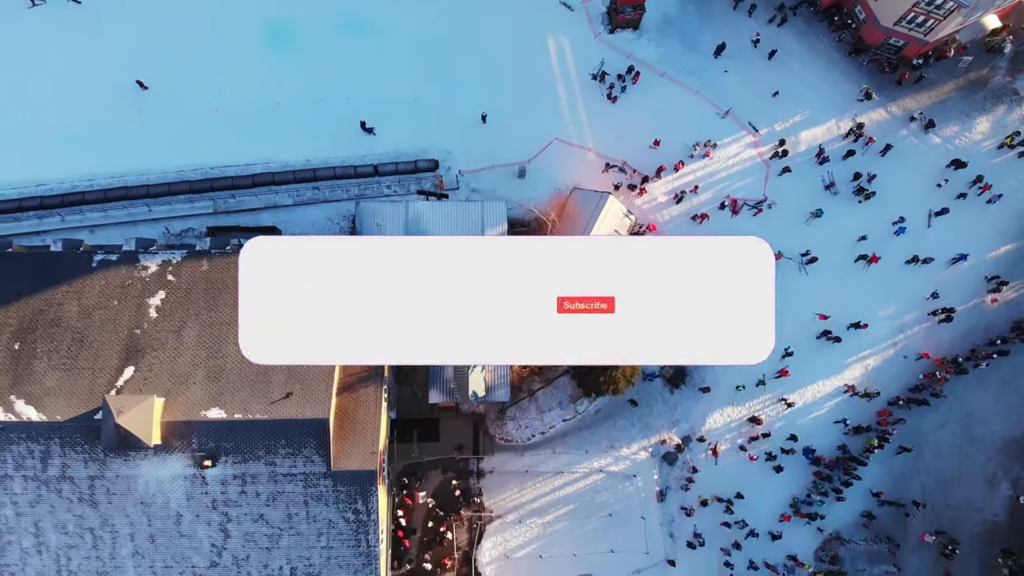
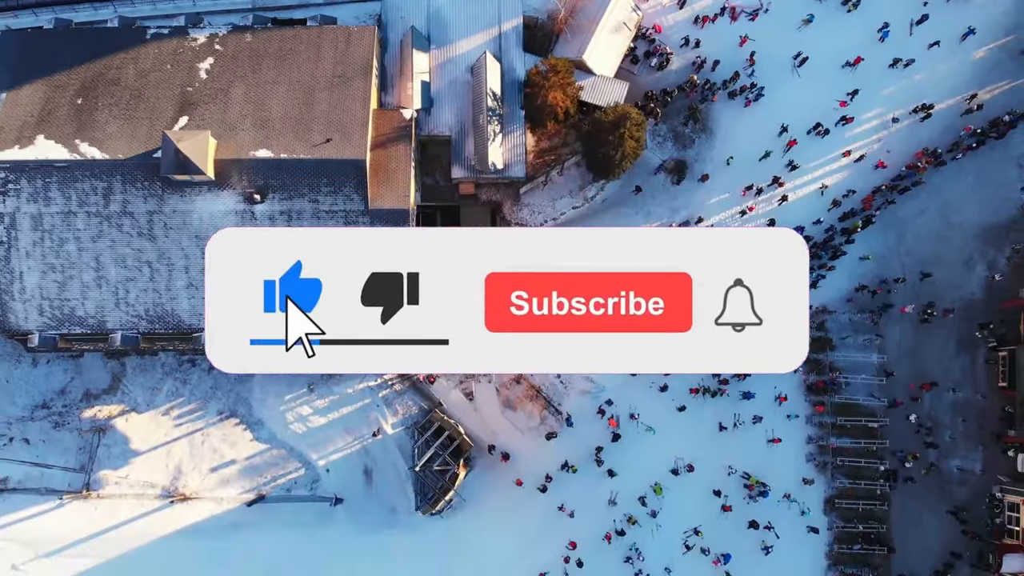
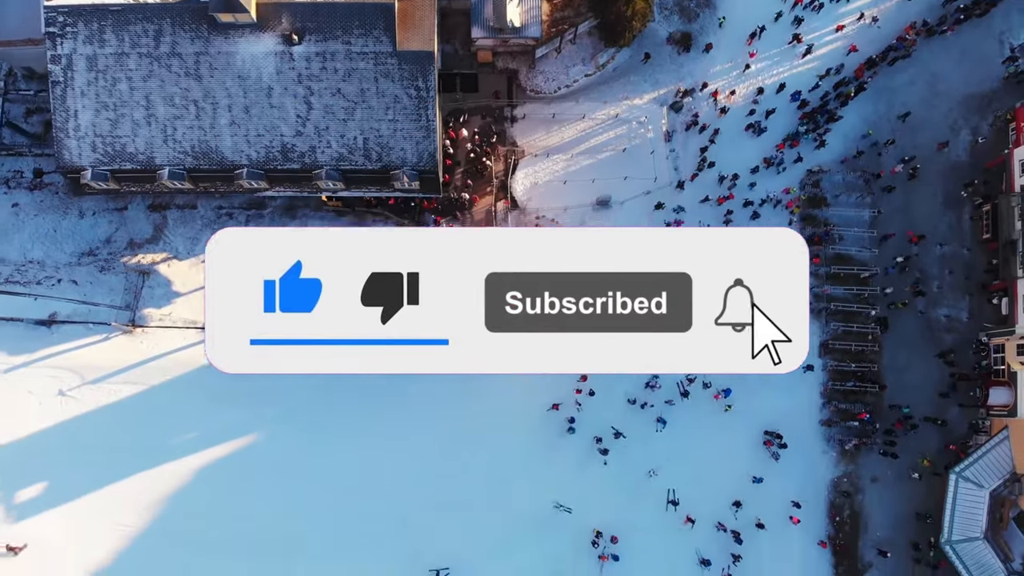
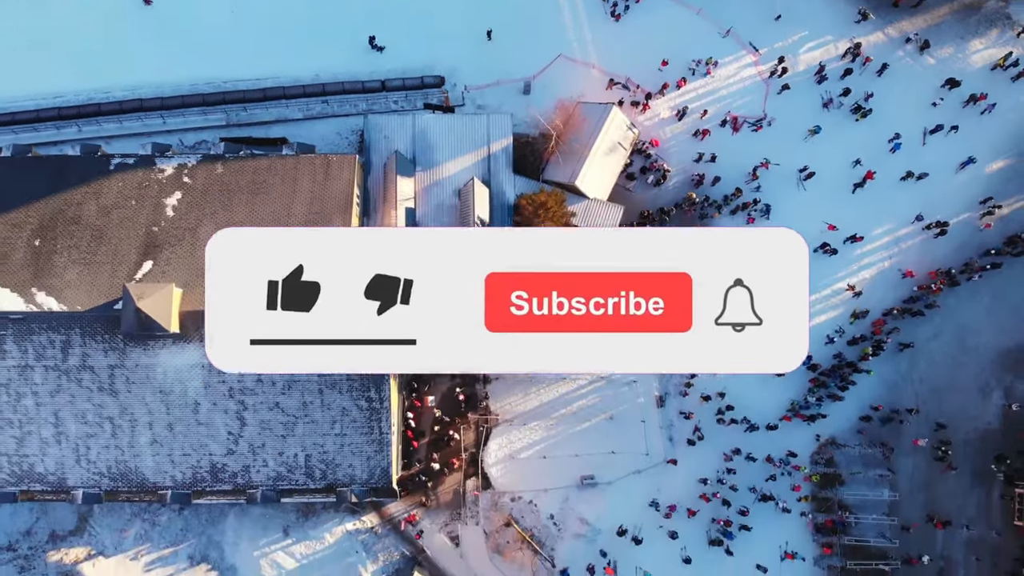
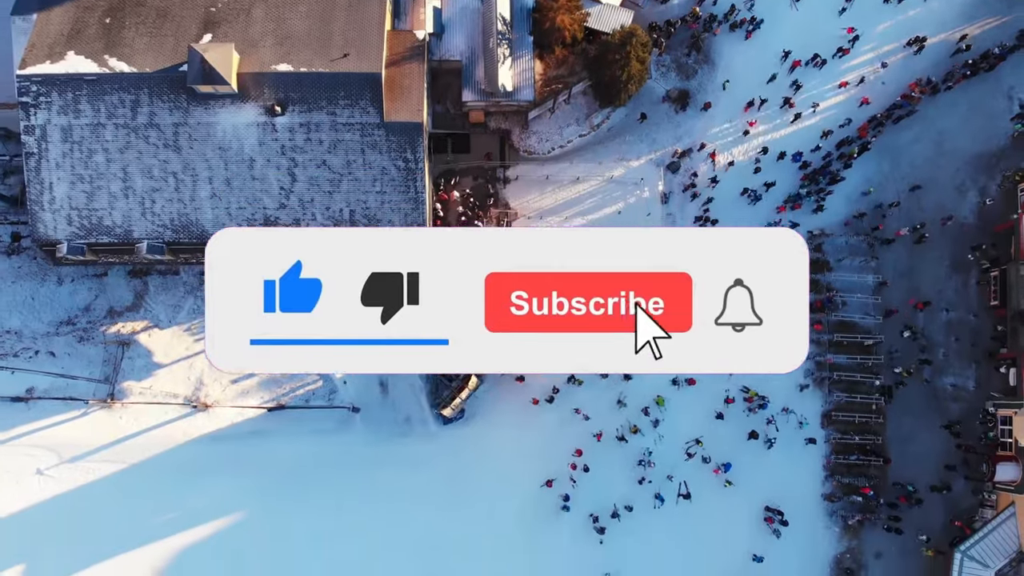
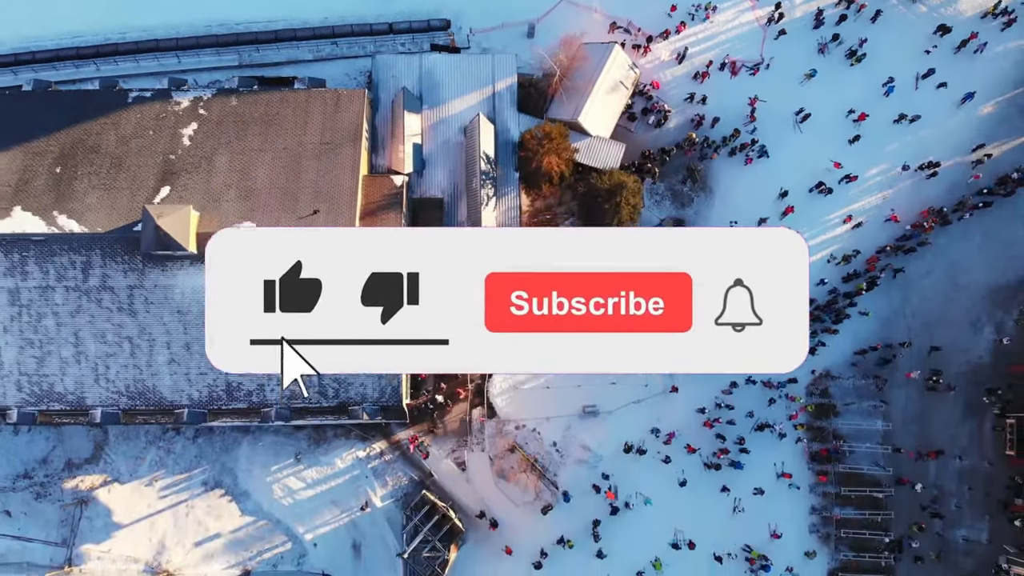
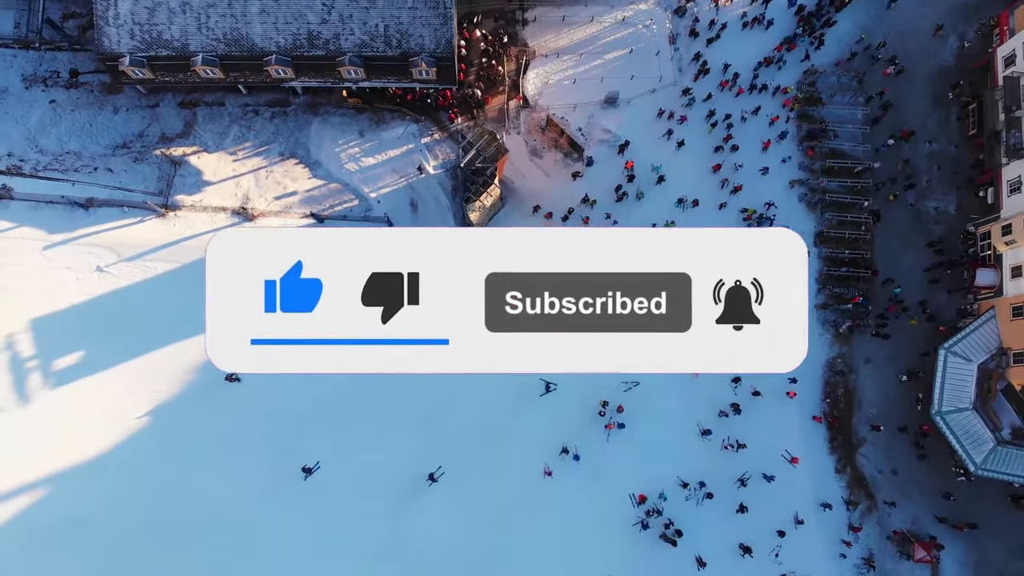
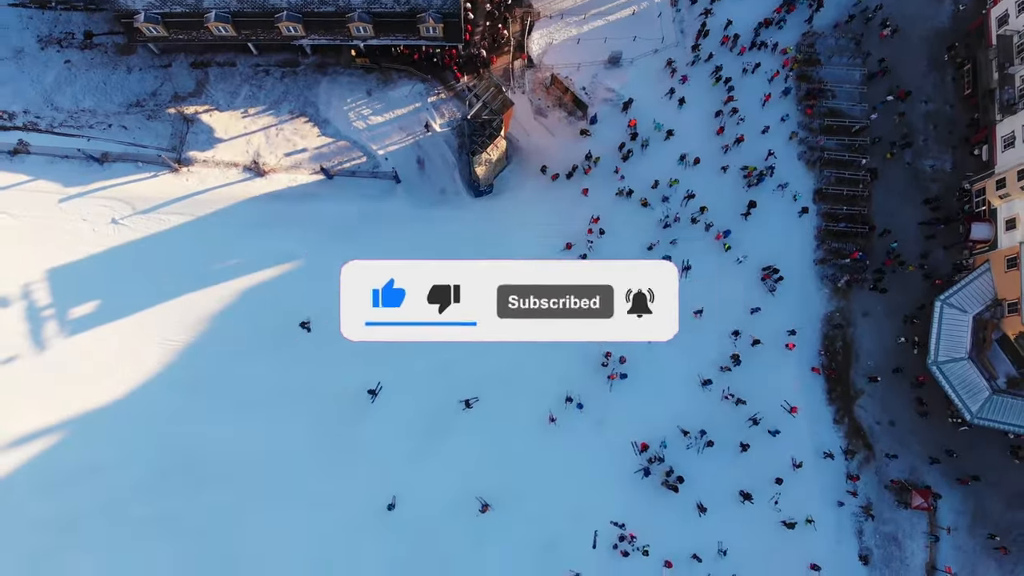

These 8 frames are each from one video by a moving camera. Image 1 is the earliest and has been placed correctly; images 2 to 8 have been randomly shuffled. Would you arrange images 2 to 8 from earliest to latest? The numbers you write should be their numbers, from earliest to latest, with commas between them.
4, 6, 2, 5, 3, 7, 8
